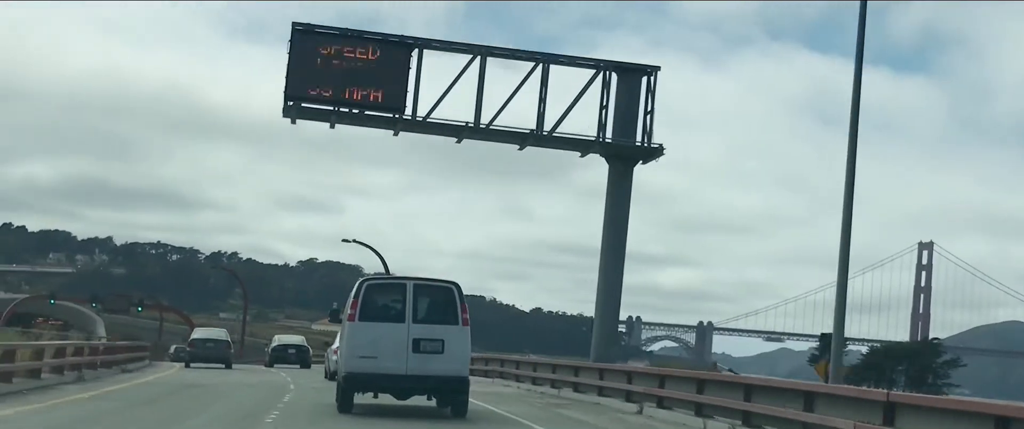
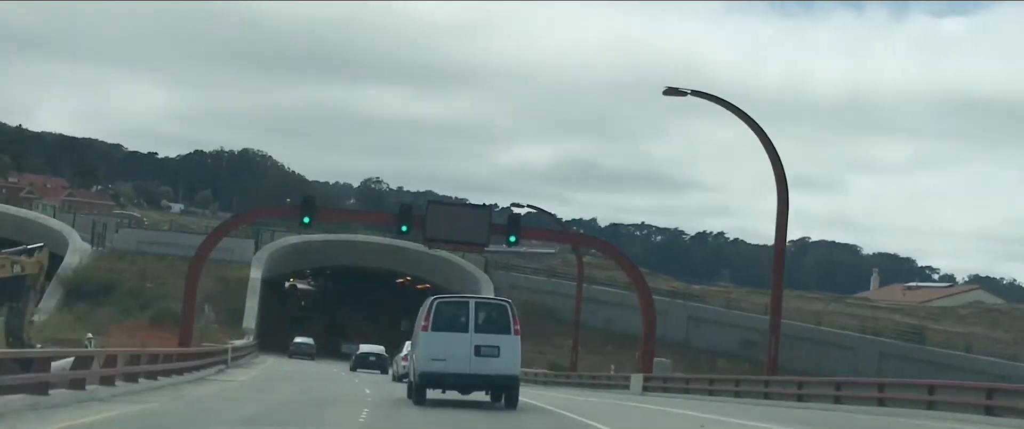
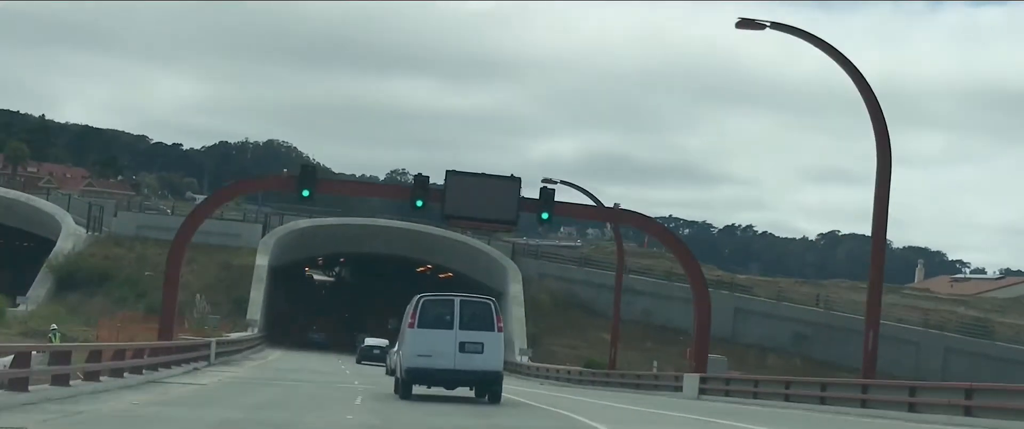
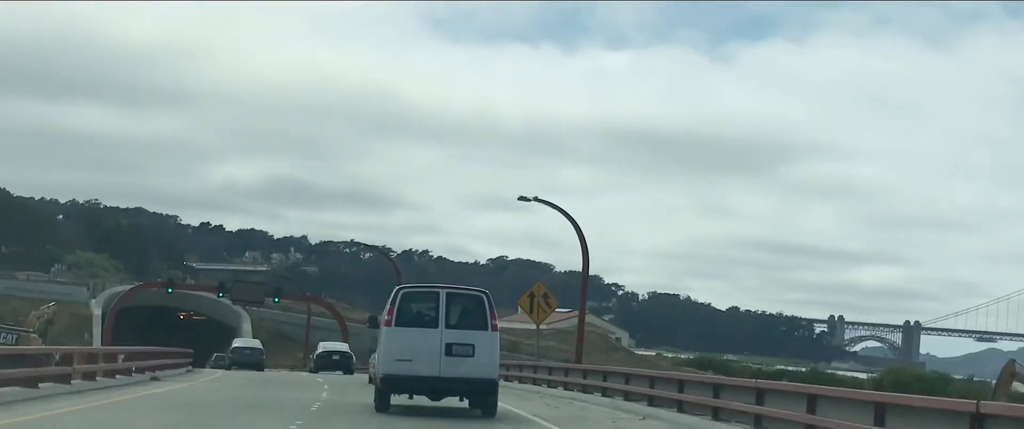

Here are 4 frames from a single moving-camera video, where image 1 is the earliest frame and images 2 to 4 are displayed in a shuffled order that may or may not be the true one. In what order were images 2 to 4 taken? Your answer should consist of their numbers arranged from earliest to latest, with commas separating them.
4, 2, 3
